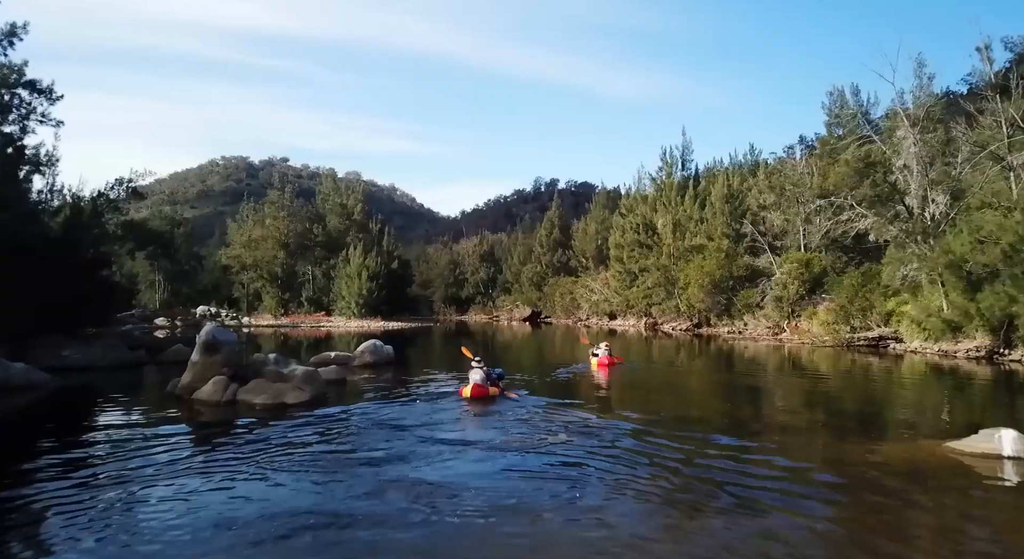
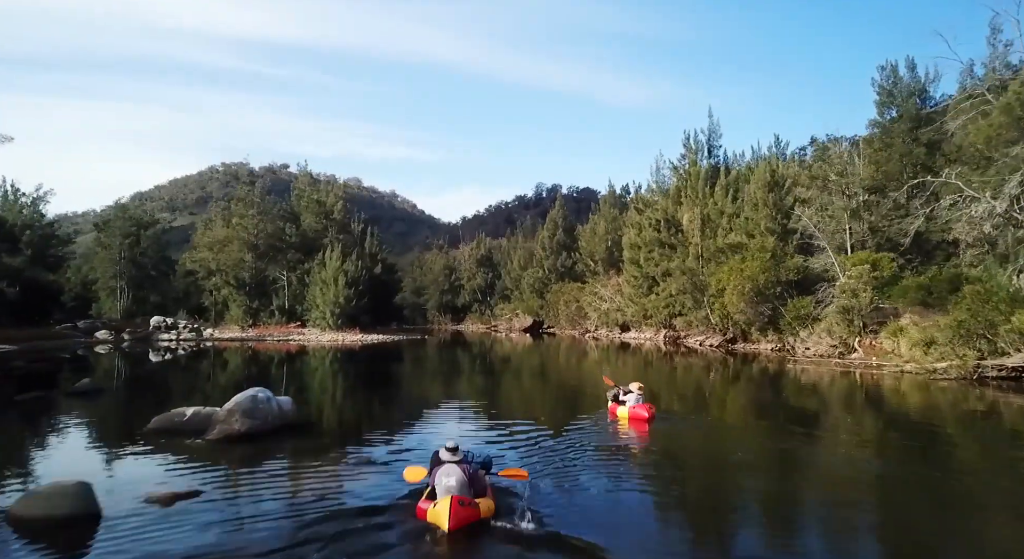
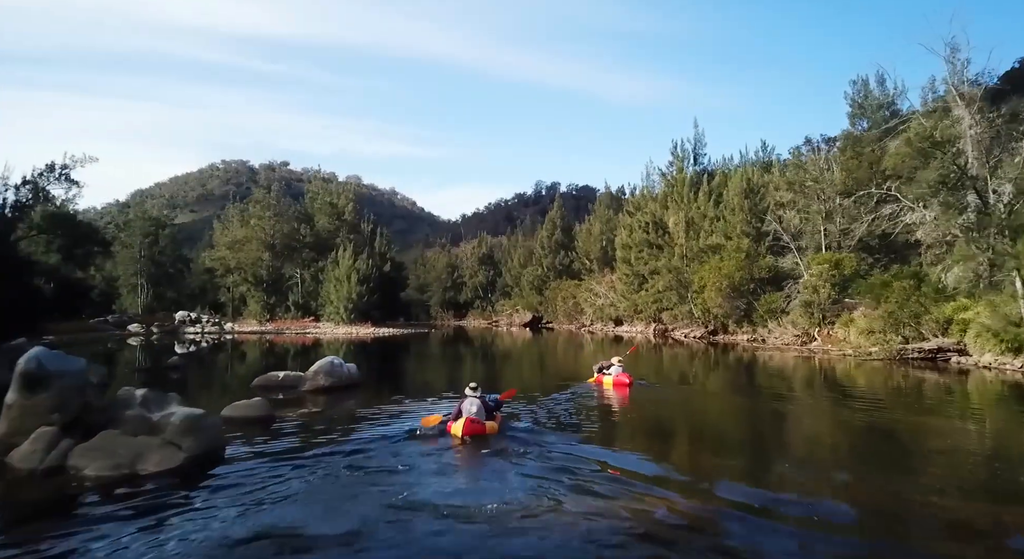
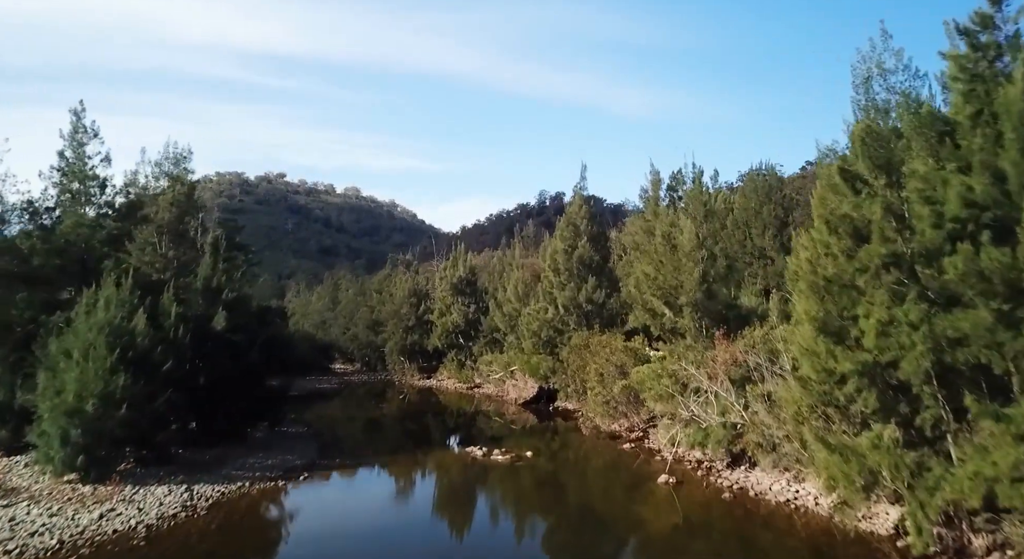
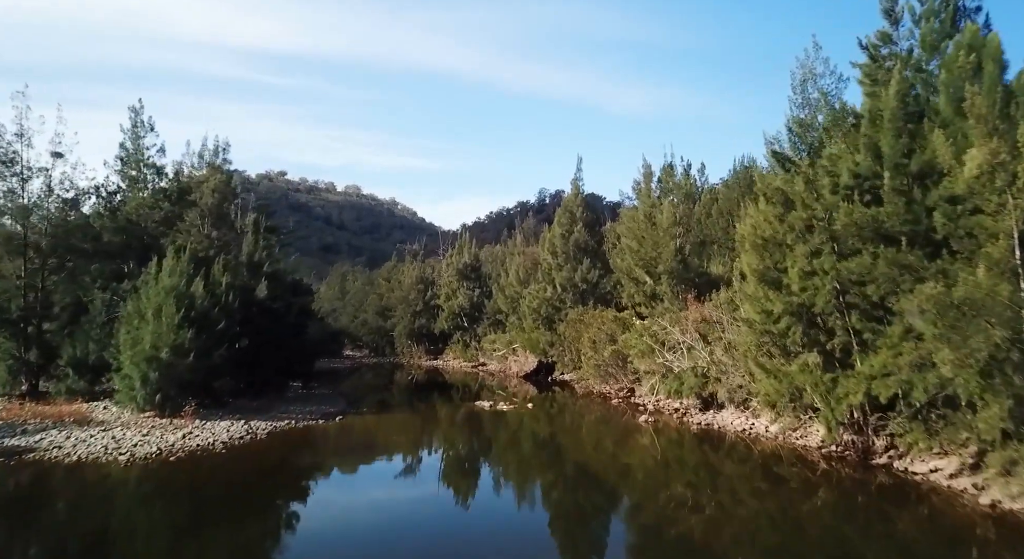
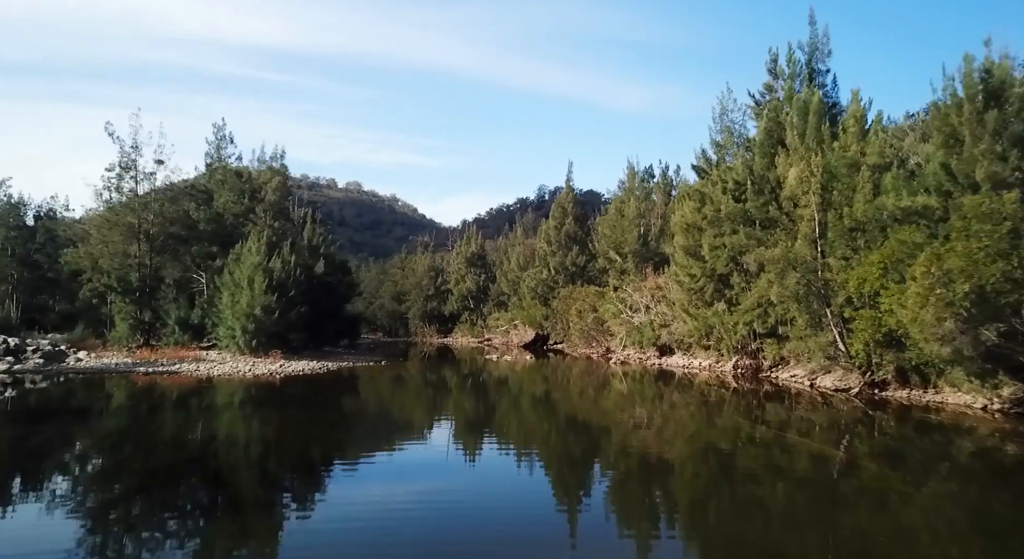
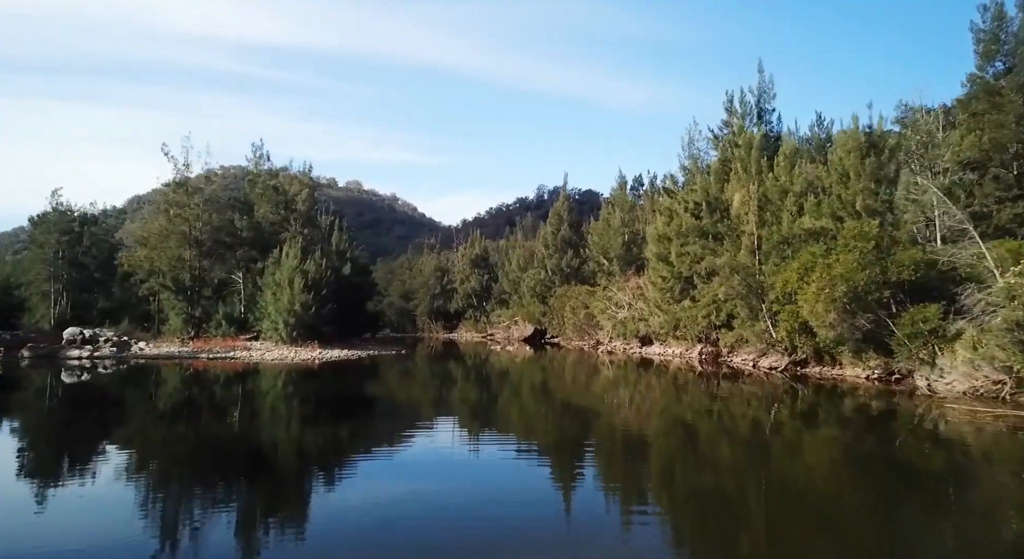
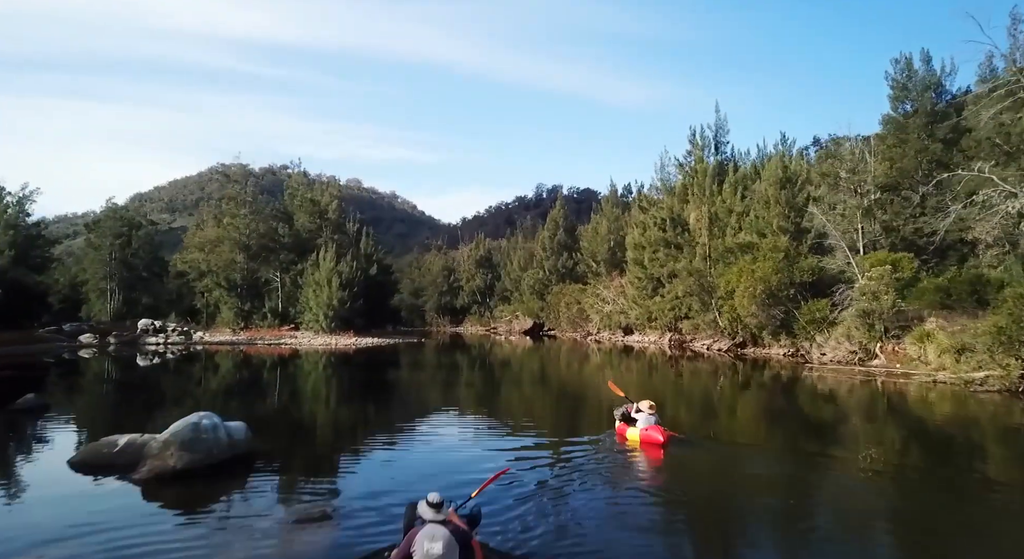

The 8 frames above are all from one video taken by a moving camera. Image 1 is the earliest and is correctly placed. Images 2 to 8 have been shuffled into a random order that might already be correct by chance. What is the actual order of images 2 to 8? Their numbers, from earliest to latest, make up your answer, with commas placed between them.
3, 2, 8, 7, 6, 5, 4
